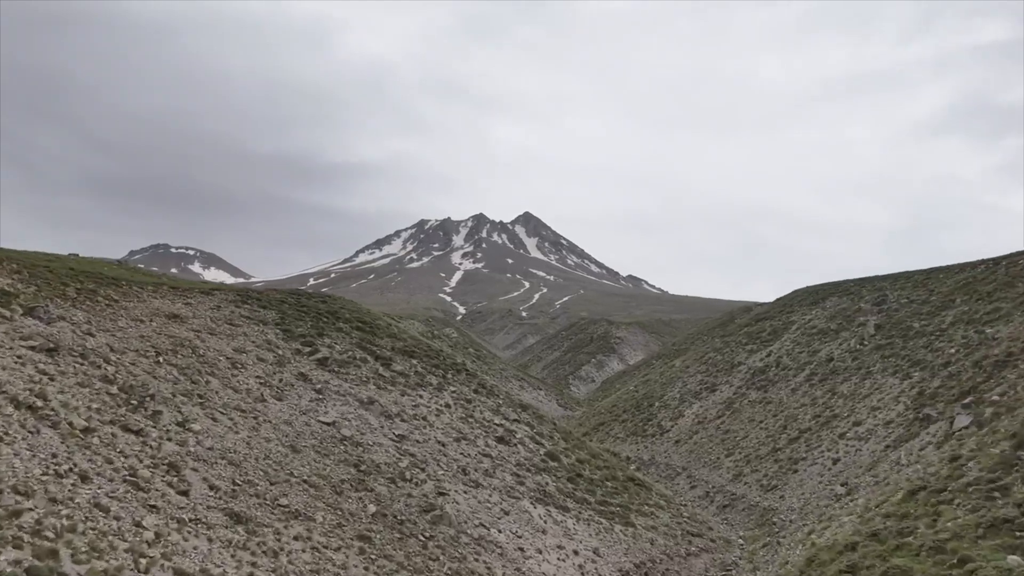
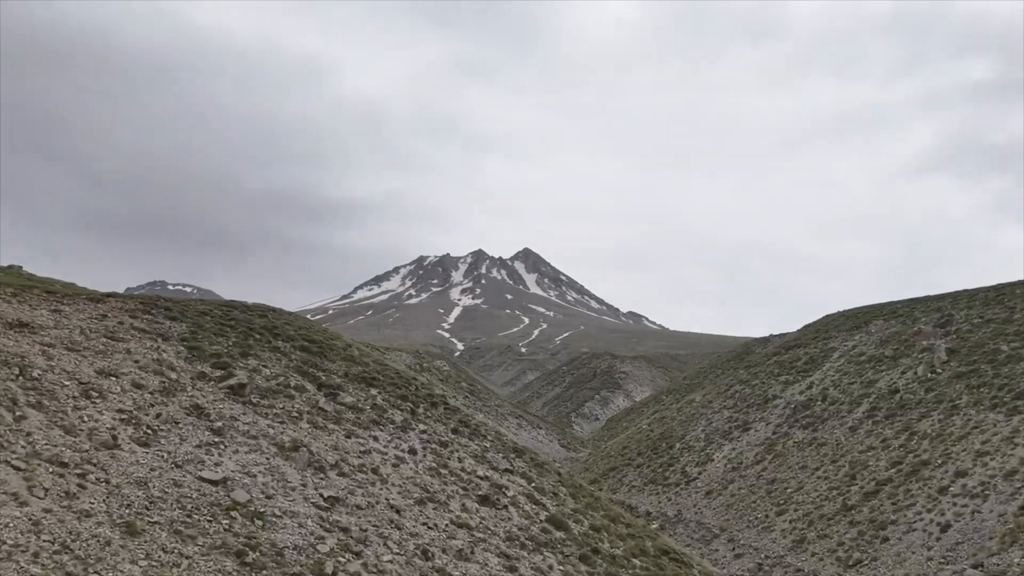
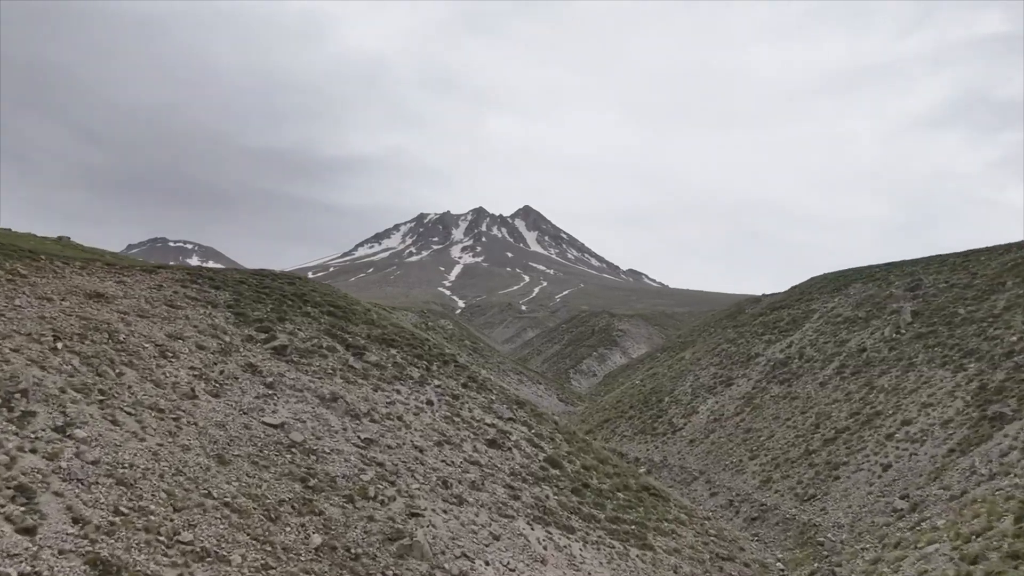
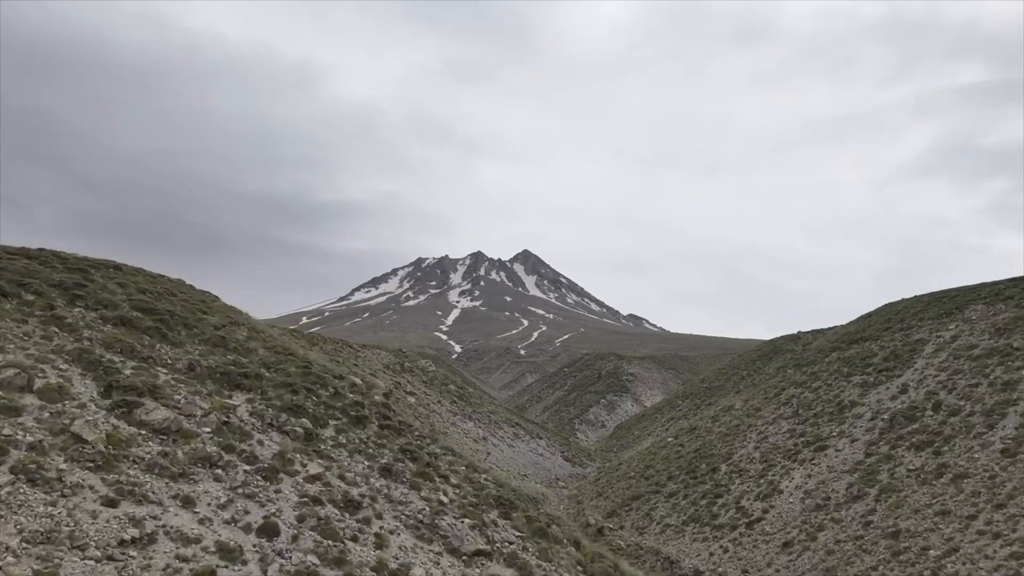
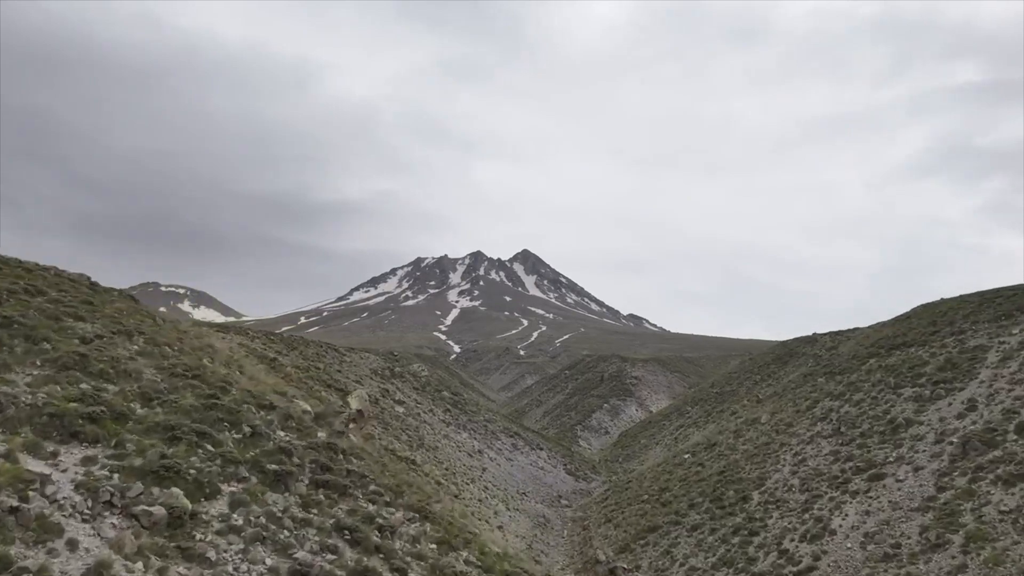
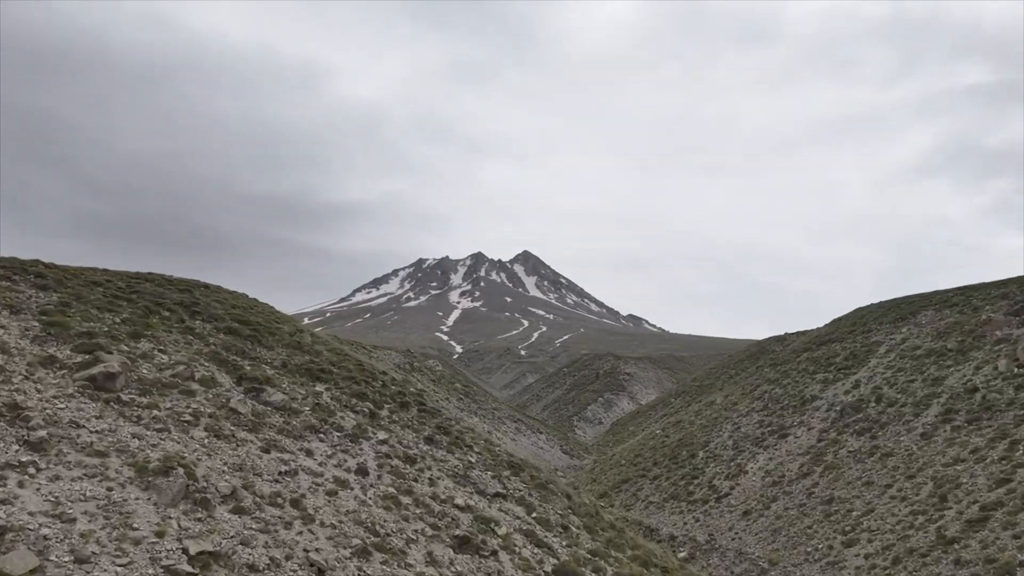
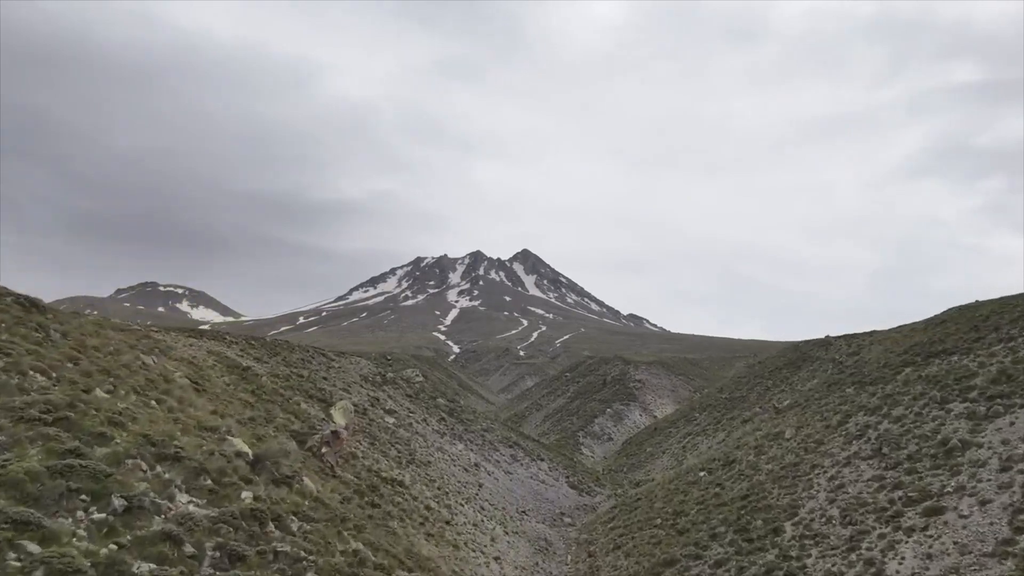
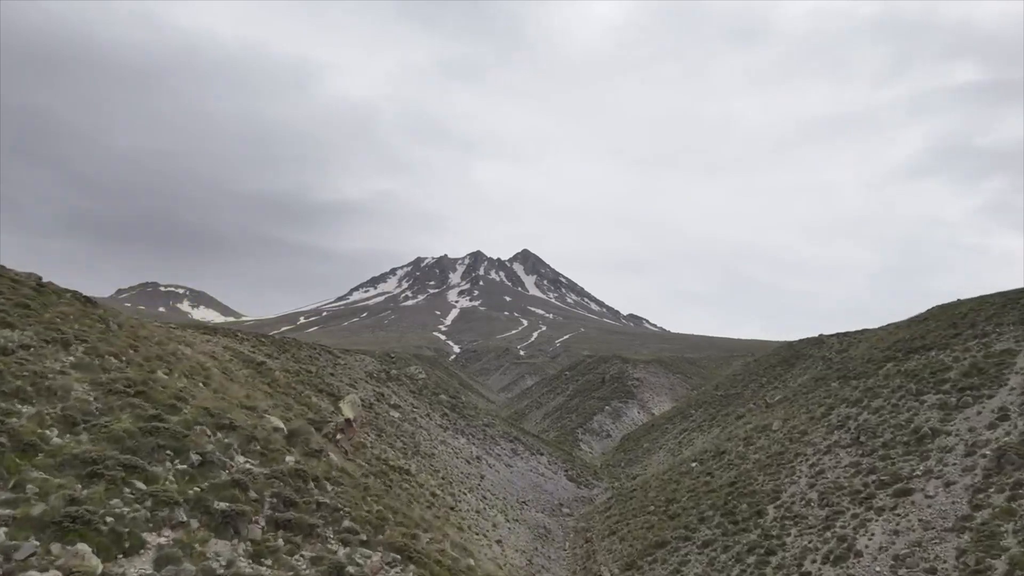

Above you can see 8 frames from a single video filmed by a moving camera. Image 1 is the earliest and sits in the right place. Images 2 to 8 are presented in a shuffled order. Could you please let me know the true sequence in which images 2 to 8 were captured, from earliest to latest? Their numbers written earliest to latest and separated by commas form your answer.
3, 2, 6, 4, 5, 8, 7
